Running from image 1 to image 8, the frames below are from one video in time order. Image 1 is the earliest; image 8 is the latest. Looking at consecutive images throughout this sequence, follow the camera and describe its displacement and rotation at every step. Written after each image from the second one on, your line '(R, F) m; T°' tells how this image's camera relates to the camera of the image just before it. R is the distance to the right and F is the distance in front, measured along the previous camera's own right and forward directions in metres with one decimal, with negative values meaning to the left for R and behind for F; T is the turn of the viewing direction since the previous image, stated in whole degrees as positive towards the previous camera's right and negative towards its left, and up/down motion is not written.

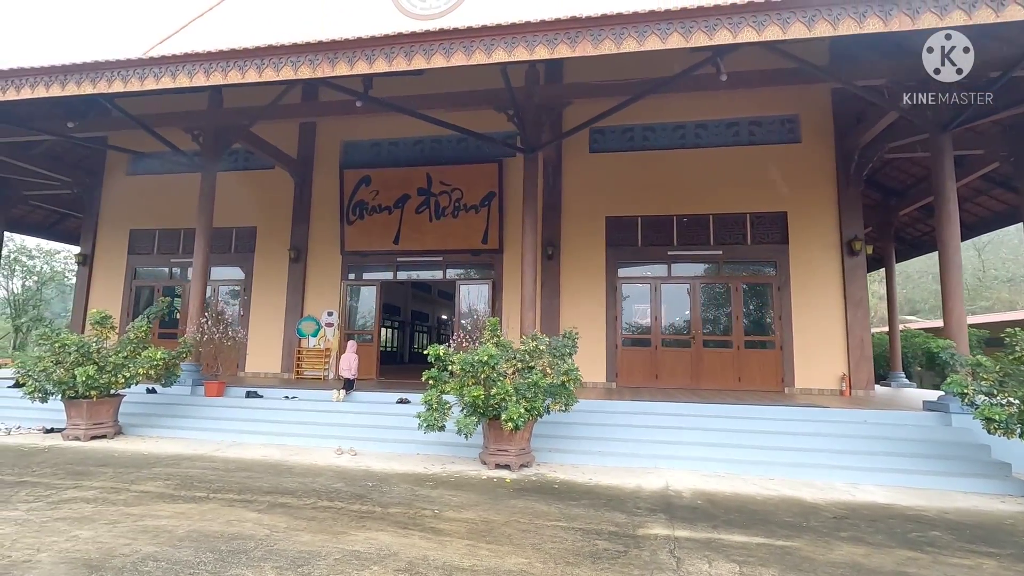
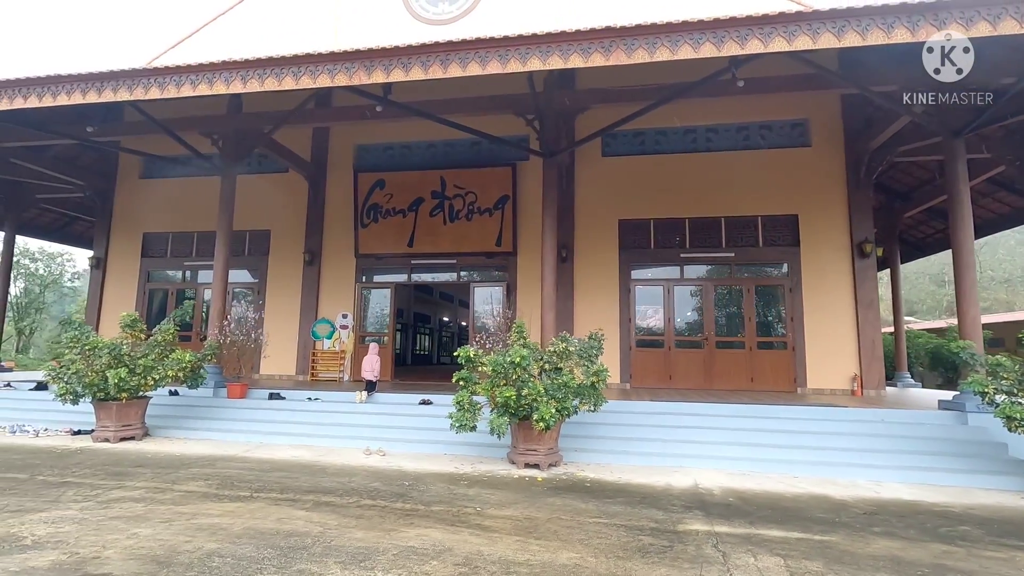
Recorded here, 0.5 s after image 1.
(-0.3, -0.1) m; 0°
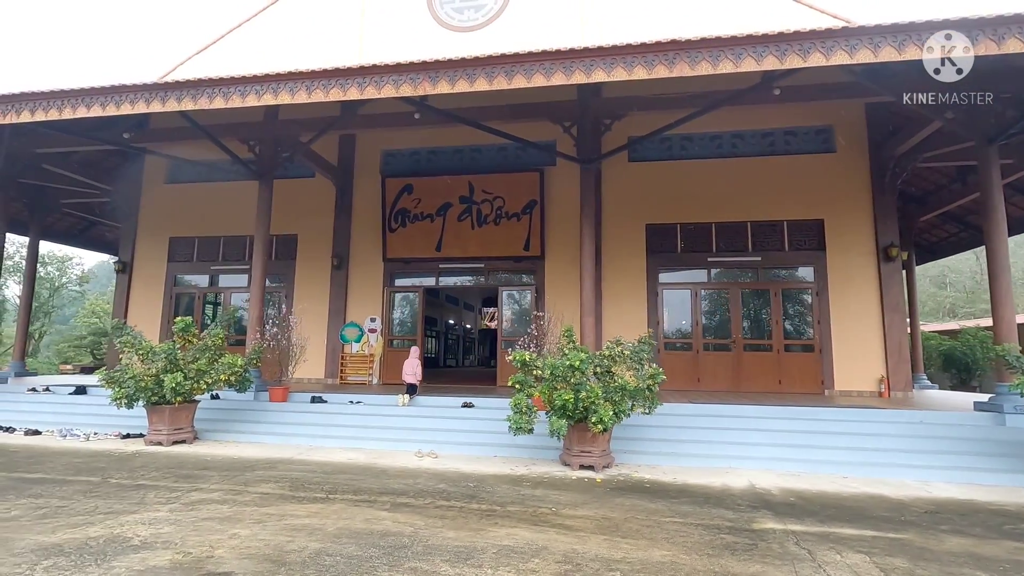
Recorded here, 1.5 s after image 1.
(-0.6, -0.1) m; 0°
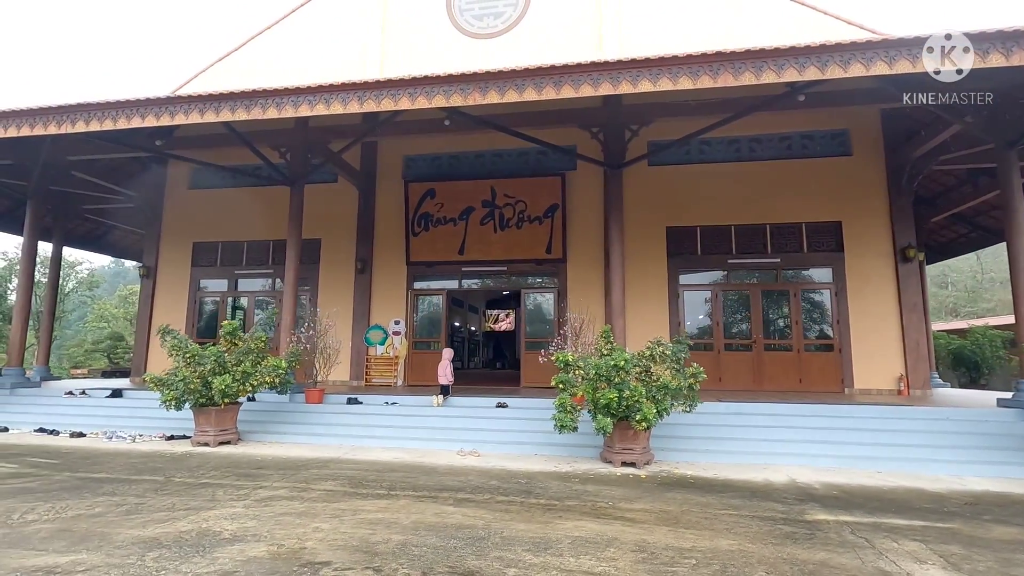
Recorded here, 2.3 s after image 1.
(-0.5, -0.2) m; 0°
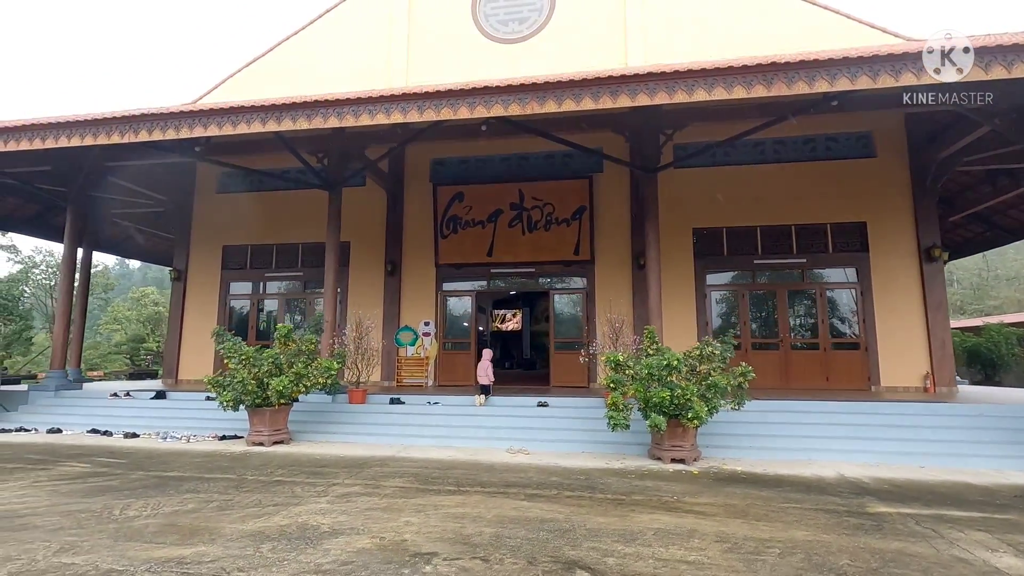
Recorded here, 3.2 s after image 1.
(-0.6, -0.2) m; 0°
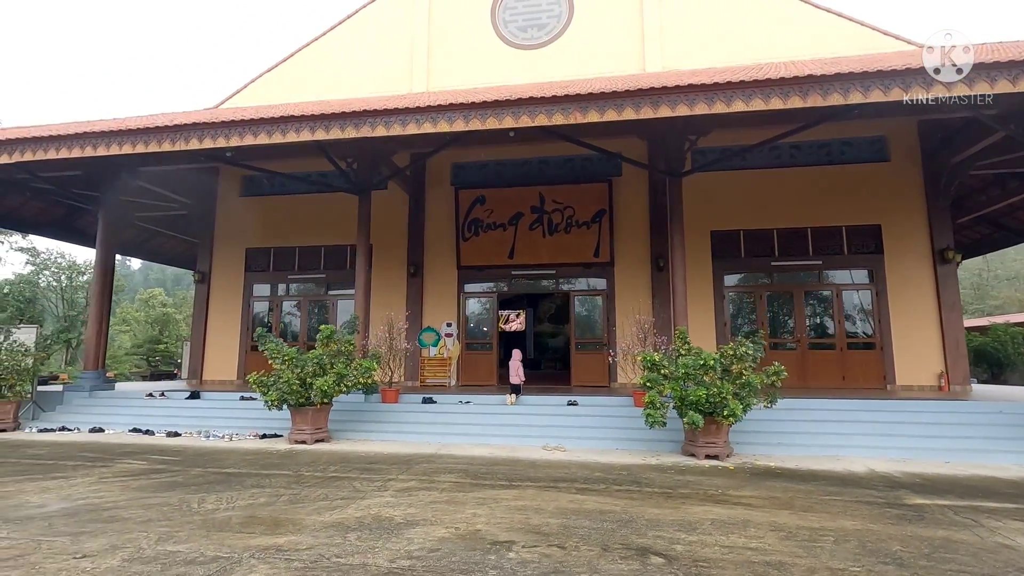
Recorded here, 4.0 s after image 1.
(-0.5, -0.2) m; 0°
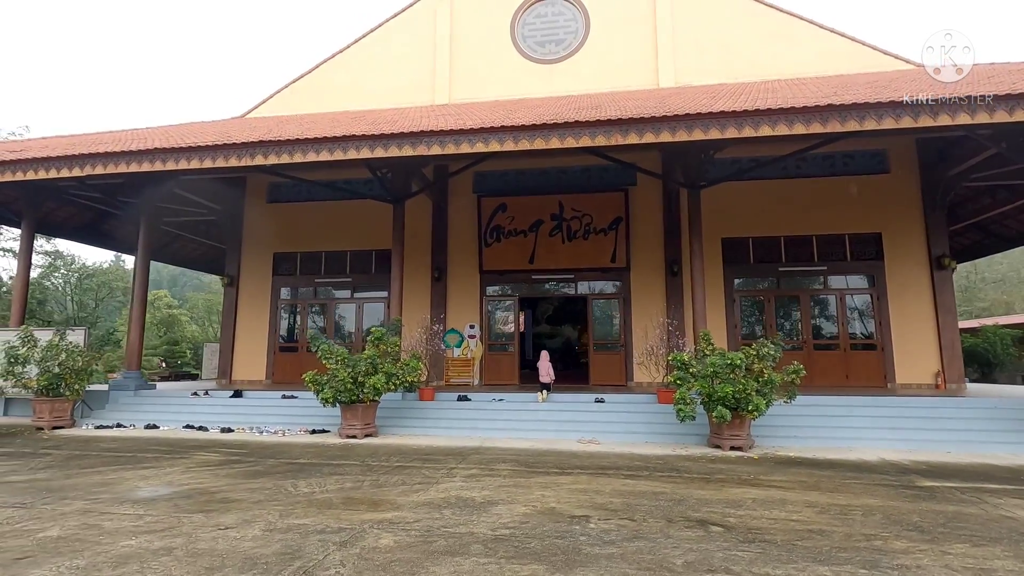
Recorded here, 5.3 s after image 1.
(-0.6, -0.5) m; +1°
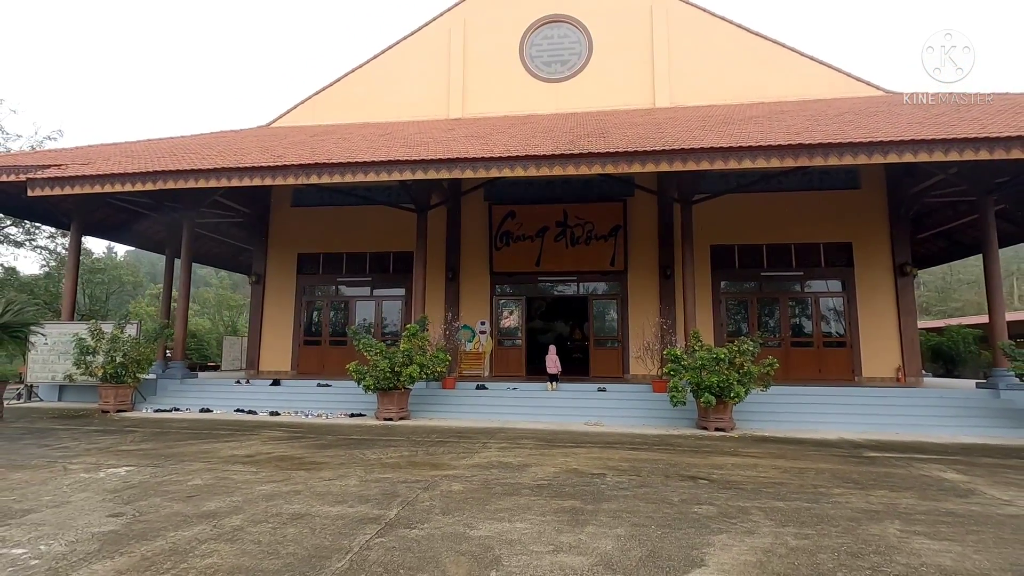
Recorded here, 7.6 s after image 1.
(-0.4, -1.1) m; +1°
